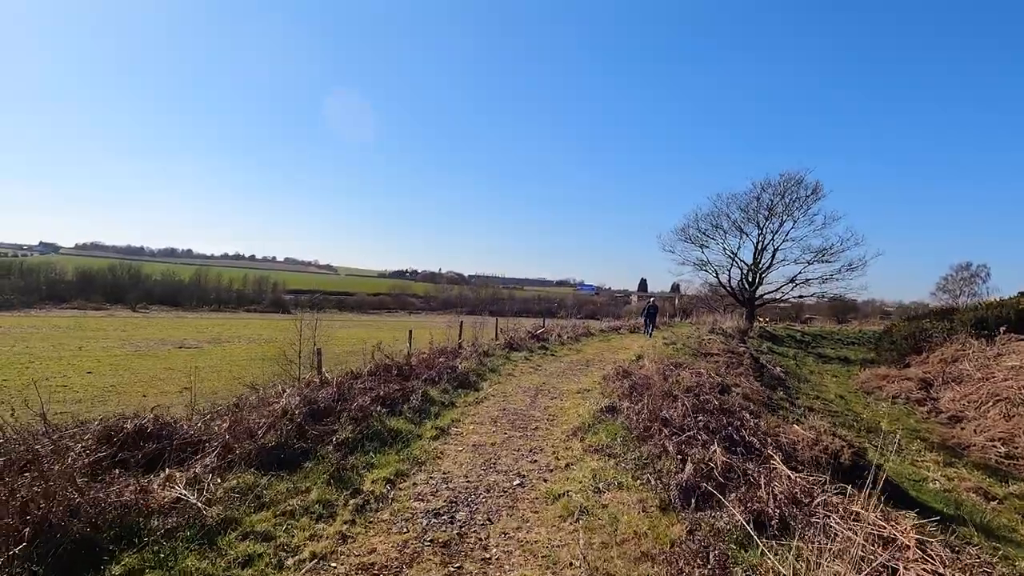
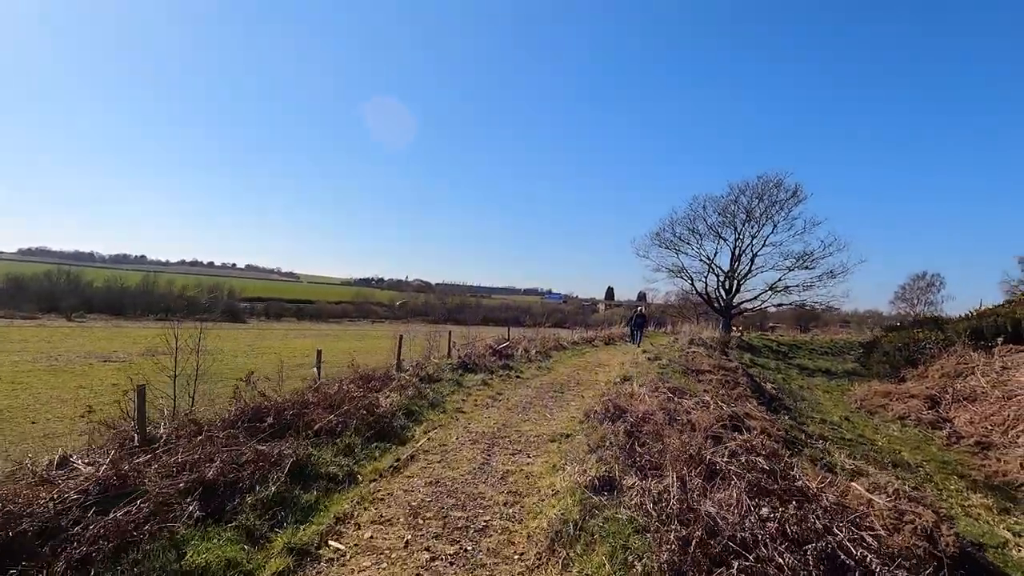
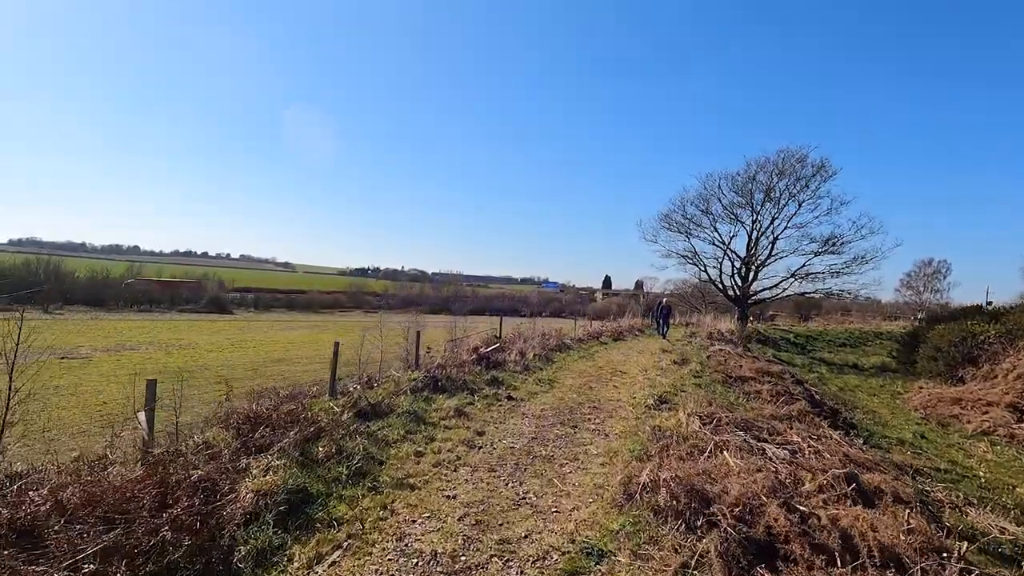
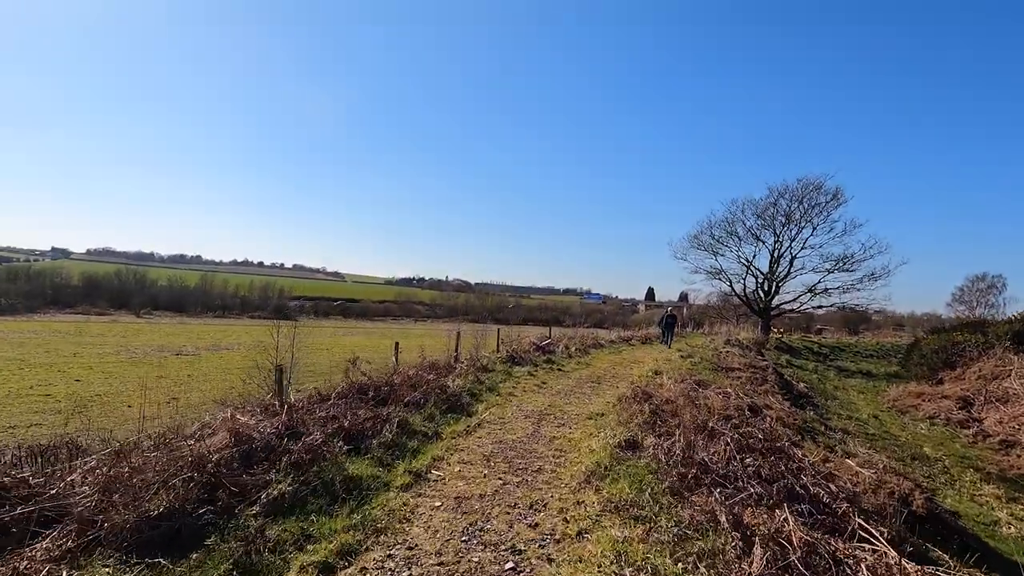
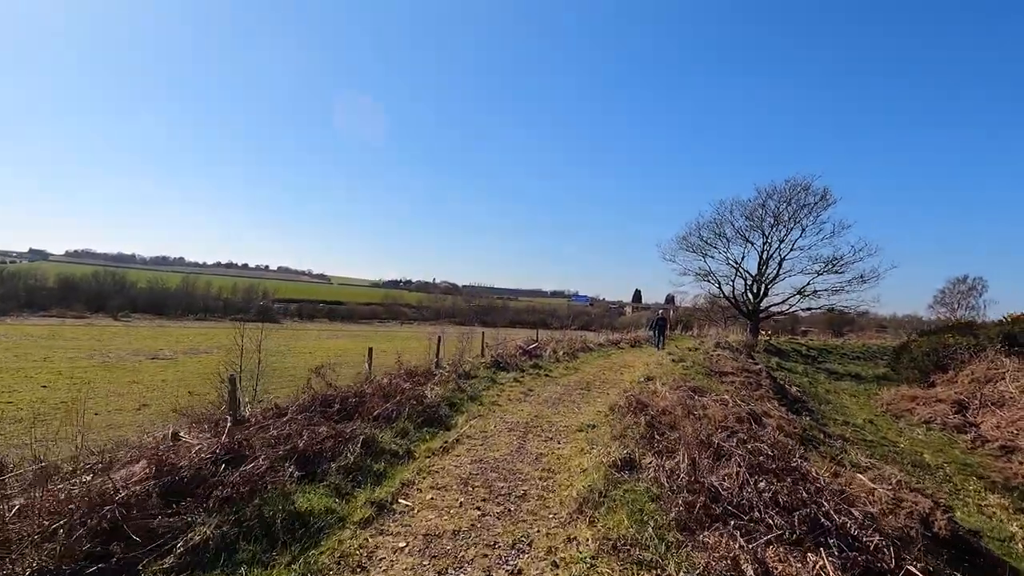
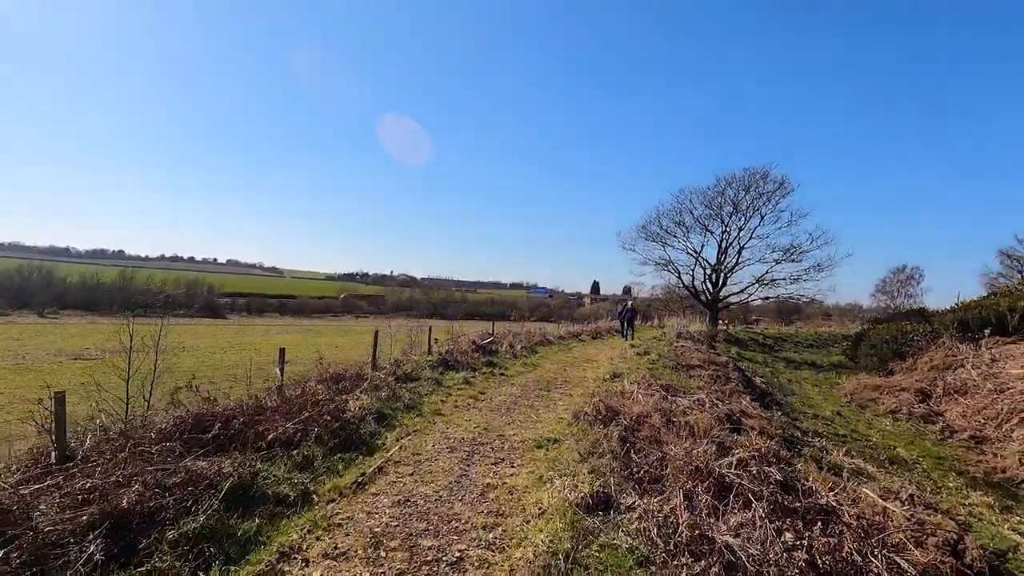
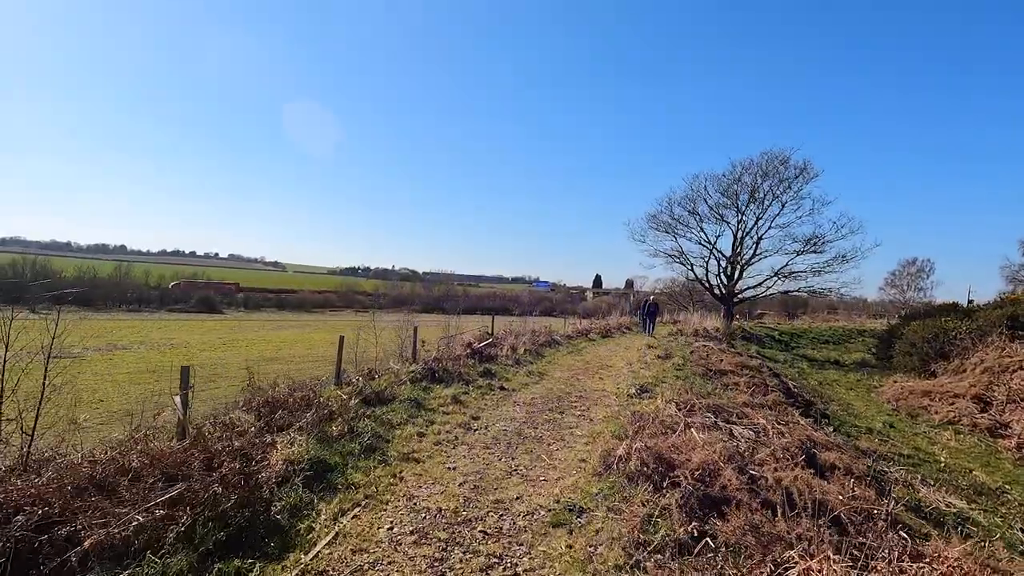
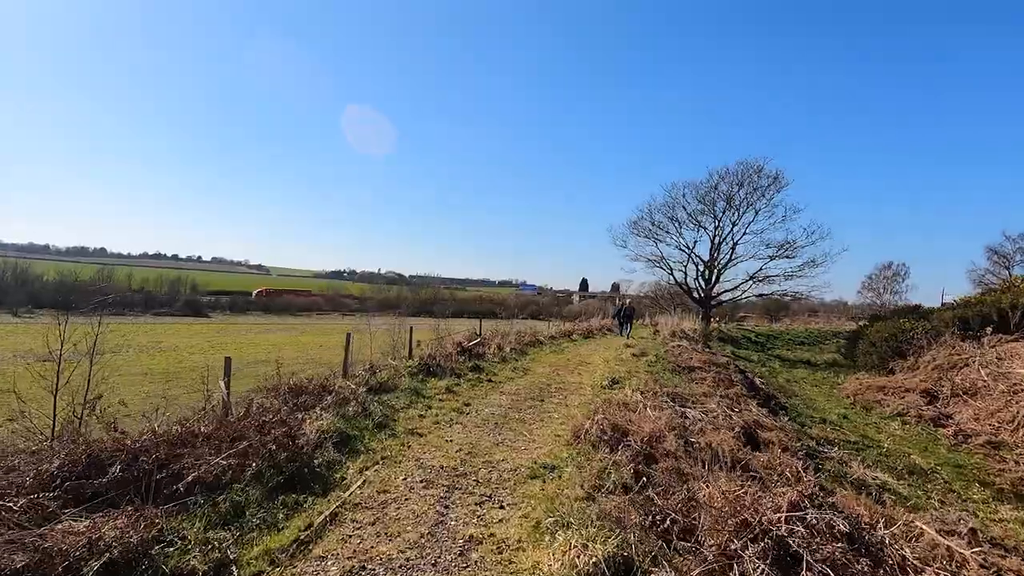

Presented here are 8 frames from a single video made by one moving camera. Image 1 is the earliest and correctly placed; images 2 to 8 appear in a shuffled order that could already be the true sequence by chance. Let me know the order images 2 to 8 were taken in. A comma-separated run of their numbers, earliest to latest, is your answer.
4, 5, 2, 6, 8, 7, 3
